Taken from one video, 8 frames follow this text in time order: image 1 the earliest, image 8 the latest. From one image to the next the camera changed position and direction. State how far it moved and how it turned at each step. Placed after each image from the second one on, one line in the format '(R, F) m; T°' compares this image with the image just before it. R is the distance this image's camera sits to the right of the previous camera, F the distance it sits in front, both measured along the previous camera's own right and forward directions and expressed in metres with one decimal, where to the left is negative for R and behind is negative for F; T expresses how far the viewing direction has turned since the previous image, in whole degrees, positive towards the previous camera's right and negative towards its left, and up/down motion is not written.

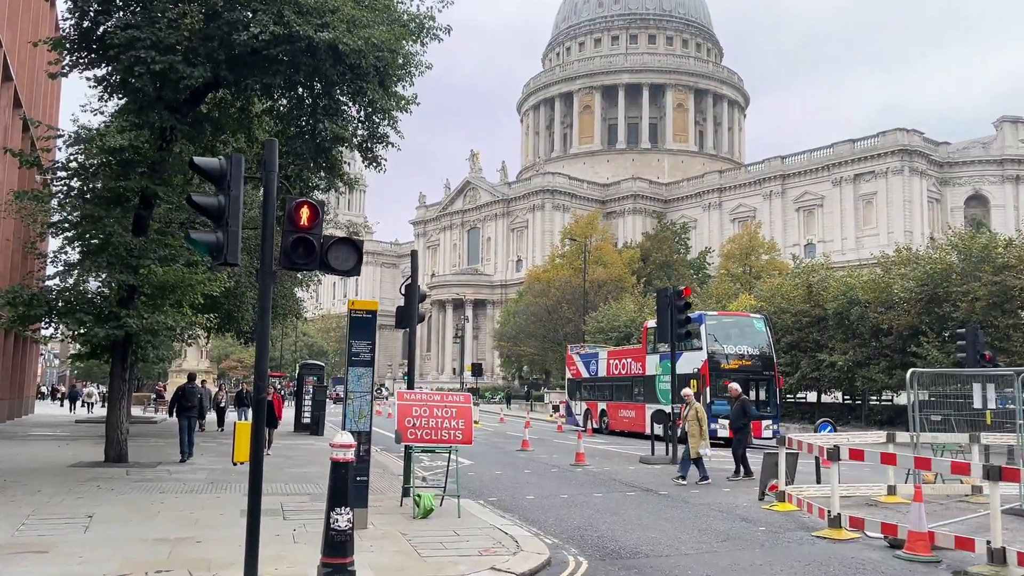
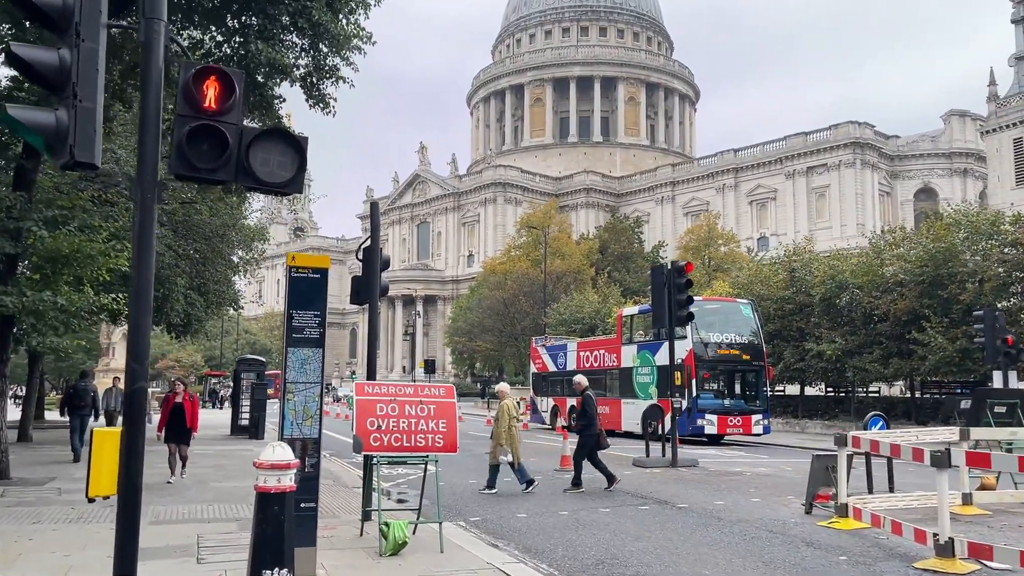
(-0.5, +3.0) m; +3°
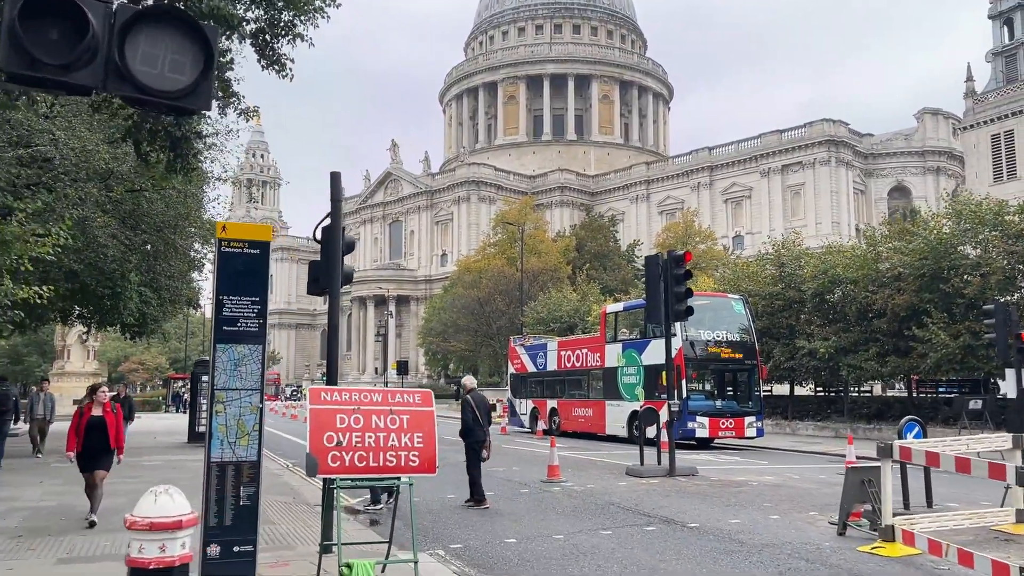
(-0.1, +1.7) m; +2°
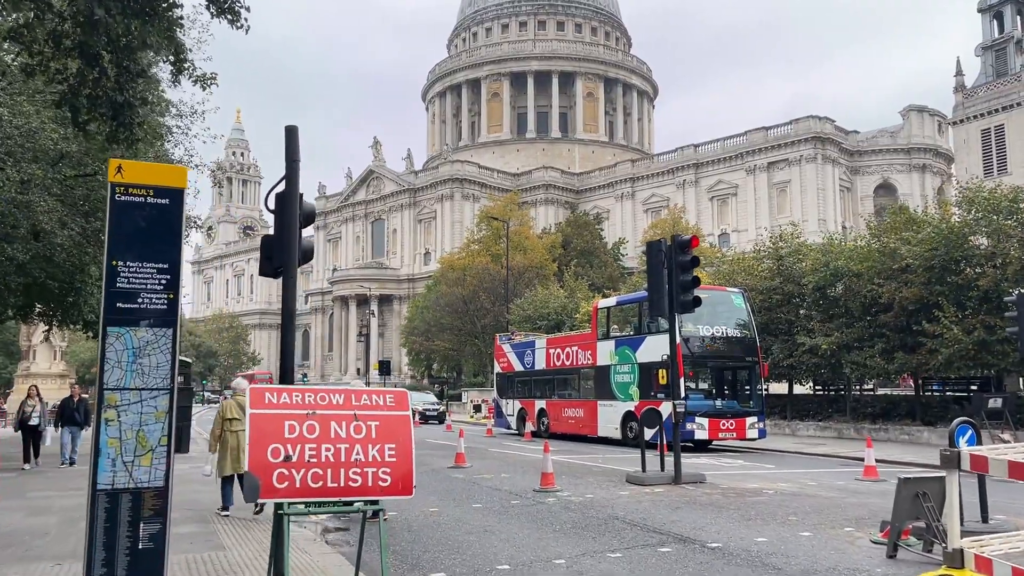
(-0.1, +1.5) m; +1°
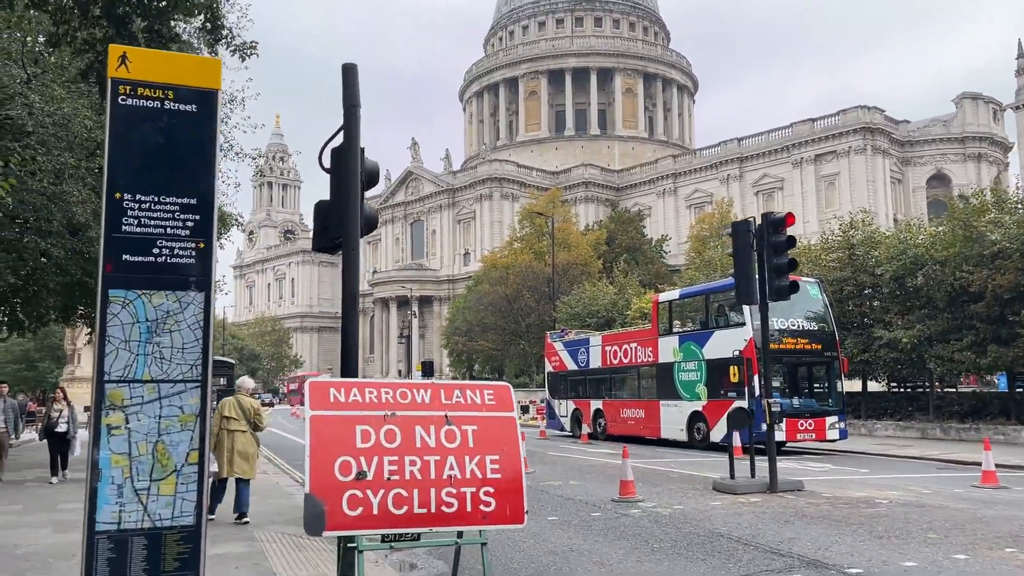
(-0.5, +1.4) m; -2°
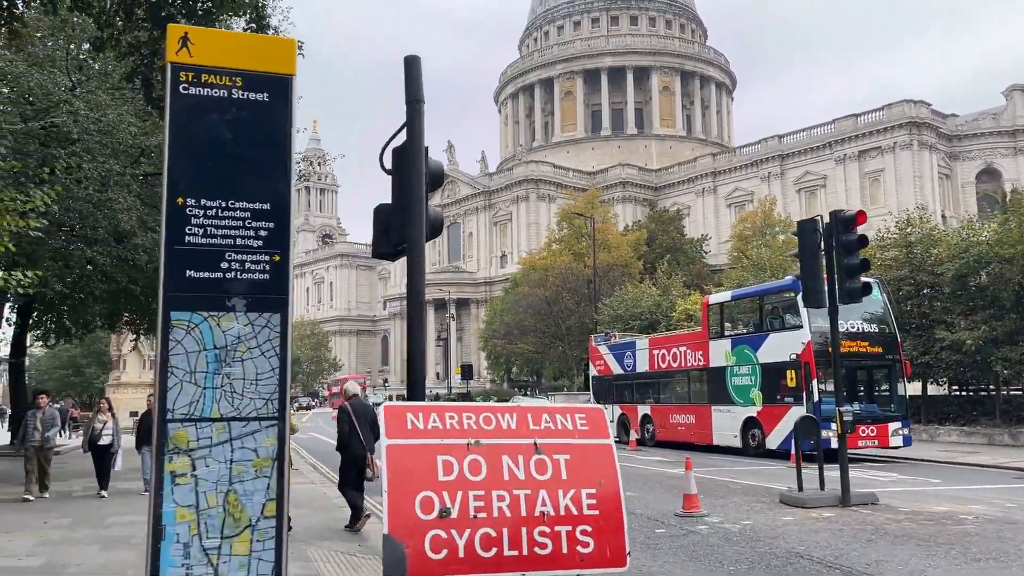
(-0.3, +0.5) m; -2°
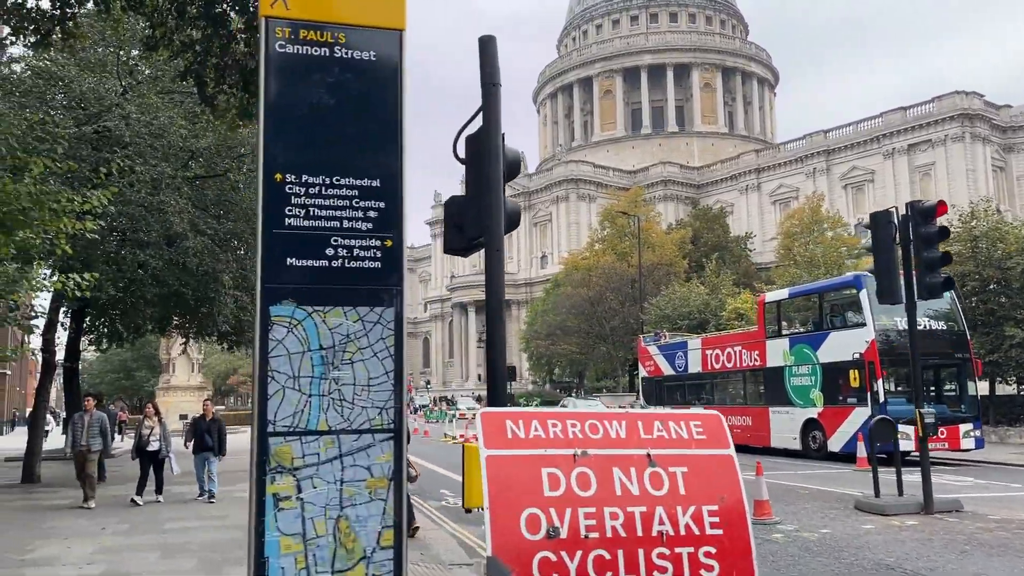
(-0.3, +0.4) m; -3°
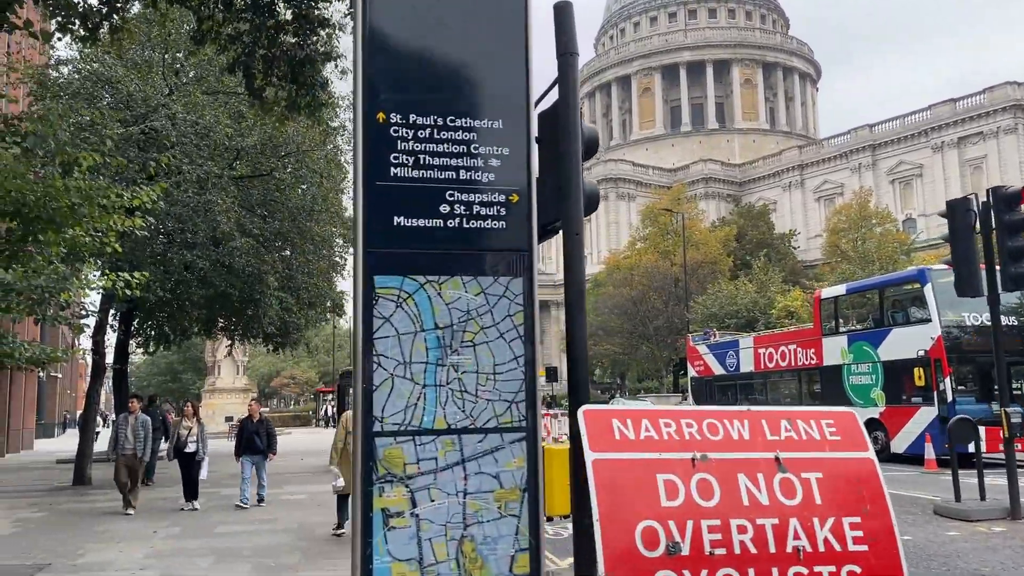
(-0.2, +0.4) m; -2°
